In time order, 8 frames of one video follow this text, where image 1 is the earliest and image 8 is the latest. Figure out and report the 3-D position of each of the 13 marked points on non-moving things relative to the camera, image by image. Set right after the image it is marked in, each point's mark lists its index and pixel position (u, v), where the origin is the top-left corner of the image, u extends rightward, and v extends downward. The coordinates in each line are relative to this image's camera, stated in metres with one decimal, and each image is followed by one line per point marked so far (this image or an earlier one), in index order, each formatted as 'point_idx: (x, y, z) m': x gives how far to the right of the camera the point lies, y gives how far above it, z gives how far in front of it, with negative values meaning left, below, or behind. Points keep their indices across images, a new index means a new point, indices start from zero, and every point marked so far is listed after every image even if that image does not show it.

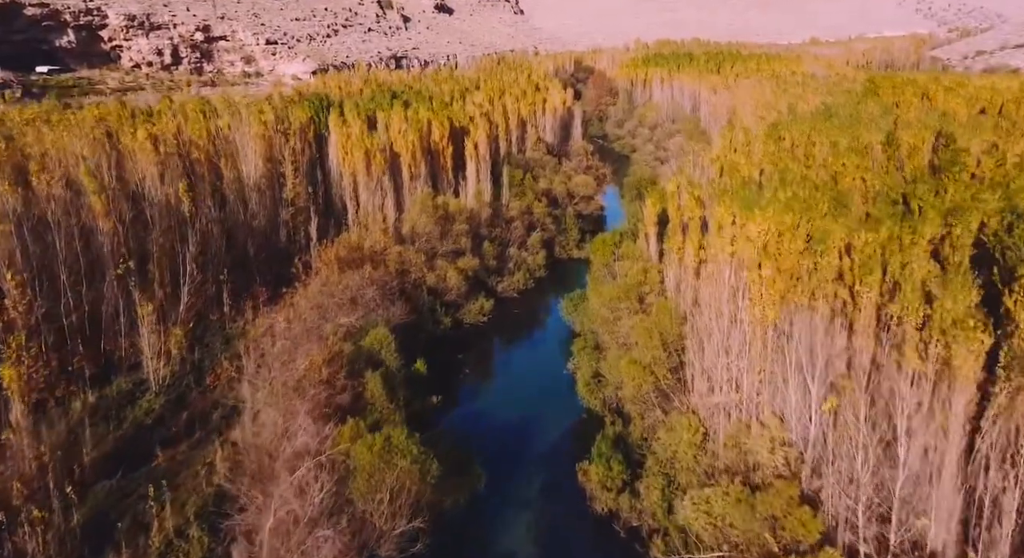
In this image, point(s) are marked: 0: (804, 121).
0: (+6.6, +3.5, +15.5) m
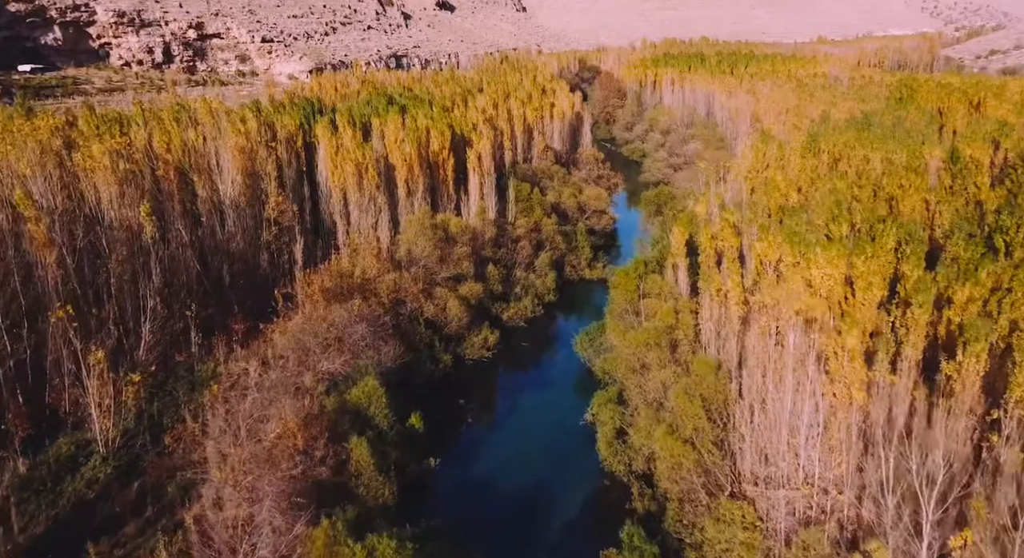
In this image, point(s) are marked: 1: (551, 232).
0: (+6.7, +3.0, +14.0) m
1: (+0.9, +1.1, +15.6) m
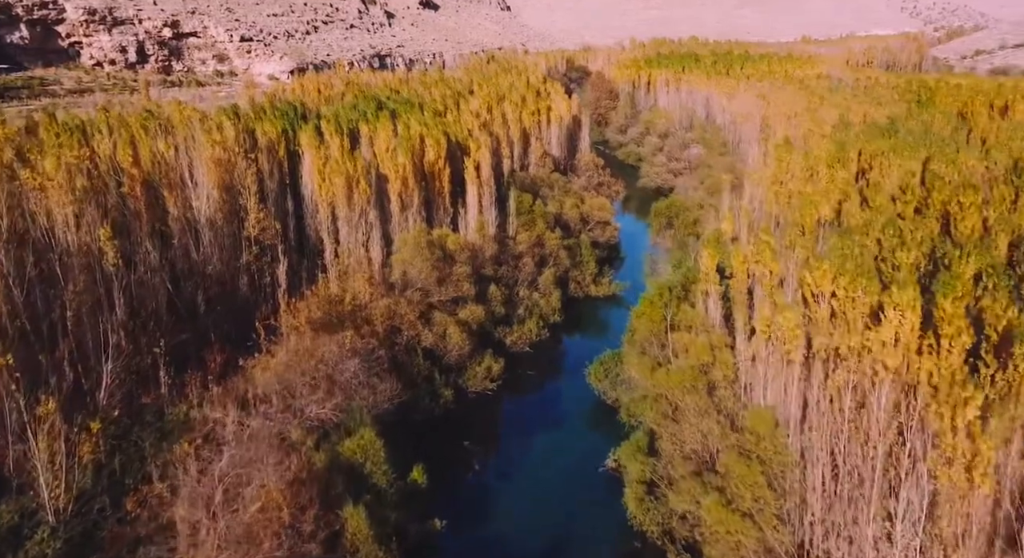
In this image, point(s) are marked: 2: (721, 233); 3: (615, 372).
0: (+6.8, +2.6, +13.0) m
1: (+0.9, +0.7, +14.5) m
2: (+3.3, +0.7, +10.9) m
3: (+1.6, -1.4, +10.8) m
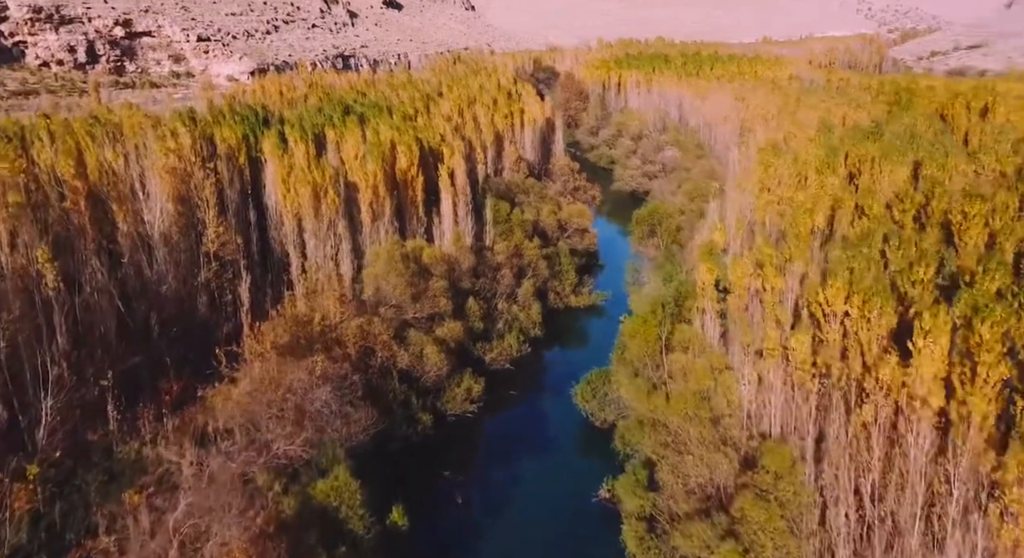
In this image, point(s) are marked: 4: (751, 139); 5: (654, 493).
0: (+6.4, +2.5, +12.7) m
1: (+0.5, +0.5, +13.9) m
2: (+3.1, +0.5, +10.4) m
3: (+1.3, -1.7, +10.2) m
4: (+5.8, +3.4, +16.9) m
5: (+1.5, -2.3, +7.4) m
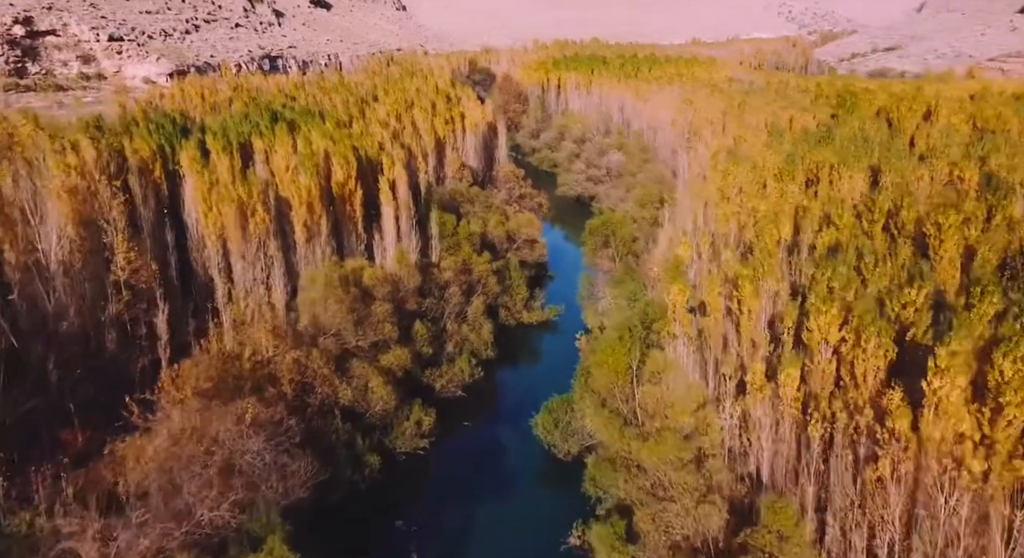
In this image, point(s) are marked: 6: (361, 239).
0: (+5.4, +2.3, +12.4) m
1: (-0.5, +0.2, +13.1) m
2: (+2.4, +0.3, +9.8) m
3: (+0.7, -2.0, +9.5) m
4: (+4.5, +3.2, +16.5) m
5: (+1.2, -2.6, +6.7) m
6: (-2.7, +0.7, +12.2) m
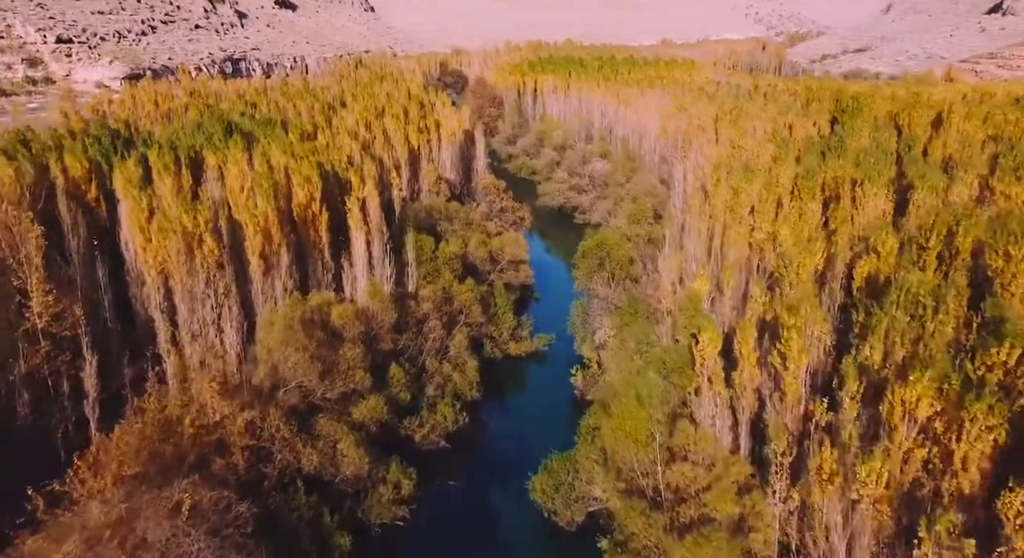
0: (+5.1, +1.9, +11.3) m
1: (-0.8, -0.3, +11.7) m
2: (+2.2, -0.2, +8.6) m
3: (+0.7, -2.4, +8.2) m
4: (+4.1, +2.8, +15.3) m
5: (+1.2, -3.1, +5.4) m
6: (-2.9, +0.2, +10.8) m
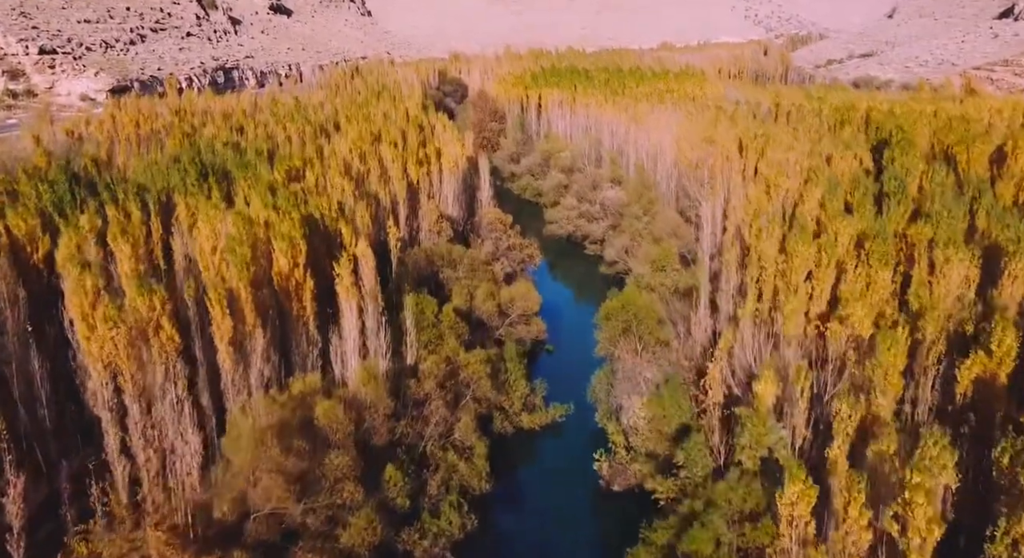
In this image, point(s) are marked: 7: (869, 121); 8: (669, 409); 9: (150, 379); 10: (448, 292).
0: (+5.3, +0.9, +9.8) m
1: (-0.5, -1.4, +10.2) m
2: (+2.5, -1.2, +7.0) m
3: (+0.9, -3.4, +6.6) m
4: (+4.3, +1.8, +13.8) m
5: (+1.5, -4.1, +3.9) m
6: (-2.7, -0.9, +9.3) m
7: (+9.9, +4.4, +18.8) m
8: (+1.9, -1.5, +8.8) m
9: (-4.0, -1.1, +7.5) m
10: (-1.1, -0.2, +12.1) m
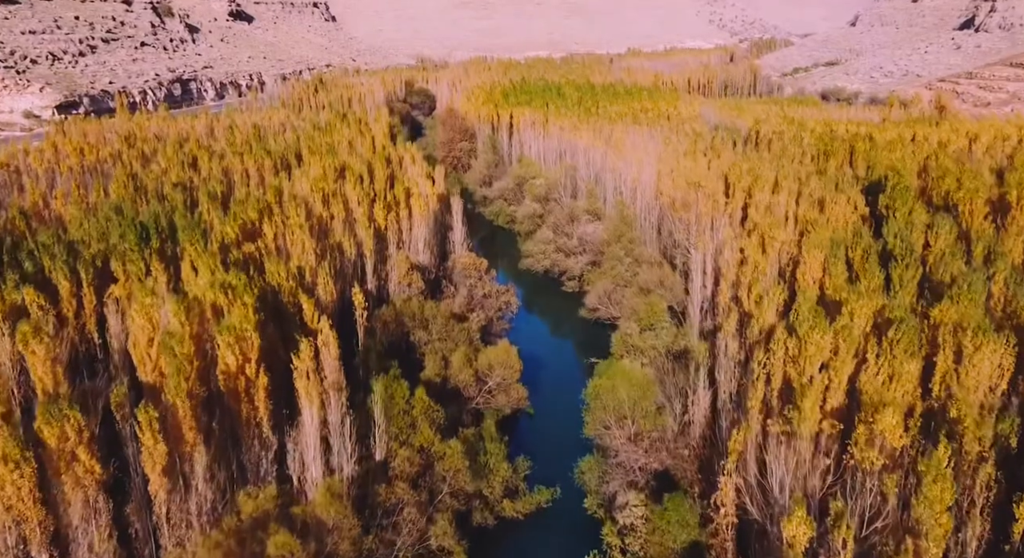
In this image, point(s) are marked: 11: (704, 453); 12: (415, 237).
0: (+5.1, -0.1, +9.0) m
1: (-0.8, -2.5, +9.1) m
2: (+2.4, -2.2, +6.1) m
3: (+0.8, -4.5, +5.6) m
4: (+3.8, +0.7, +13.0) m
5: (+1.5, -5.1, +2.9) m
6: (-2.9, -2.0, +8.1) m
7: (+9.2, +3.4, +18.2) m
8: (+1.7, -2.5, +7.8) m
9: (-4.1, -2.2, +6.3) m
10: (-1.5, -1.3, +11.0) m
11: (+2.7, -2.4, +9.6) m
12: (-2.1, +1.0, +14.7) m
